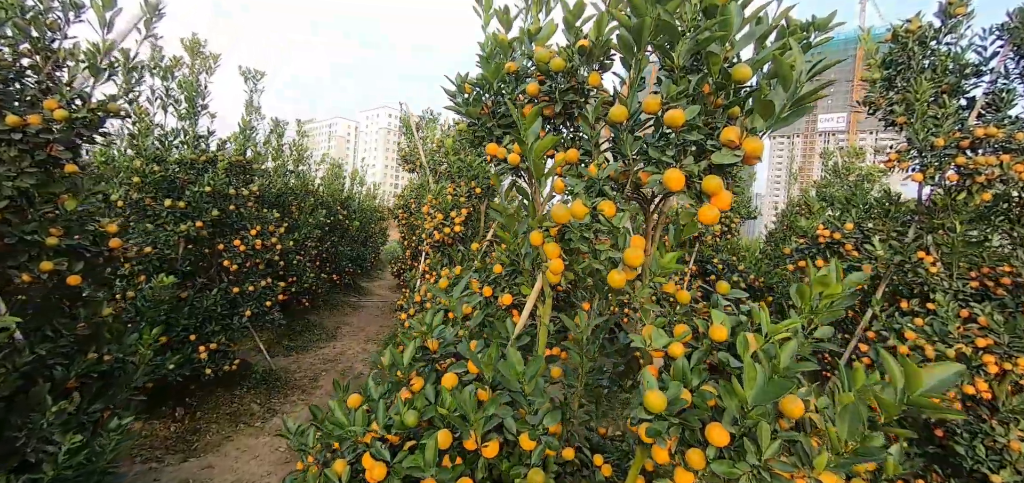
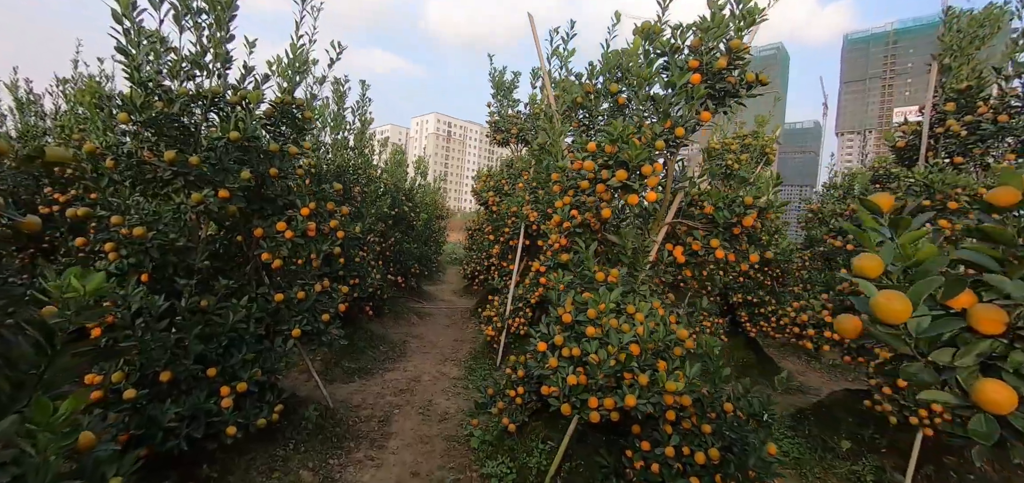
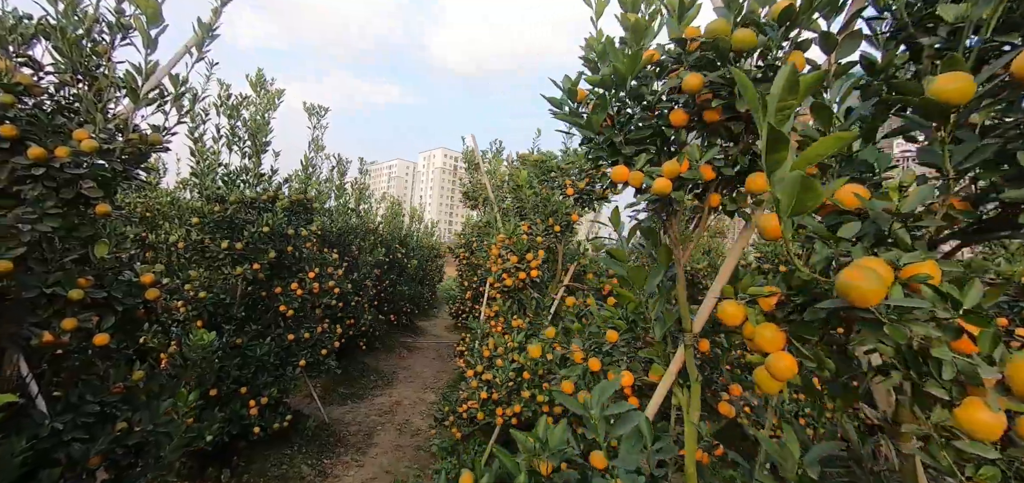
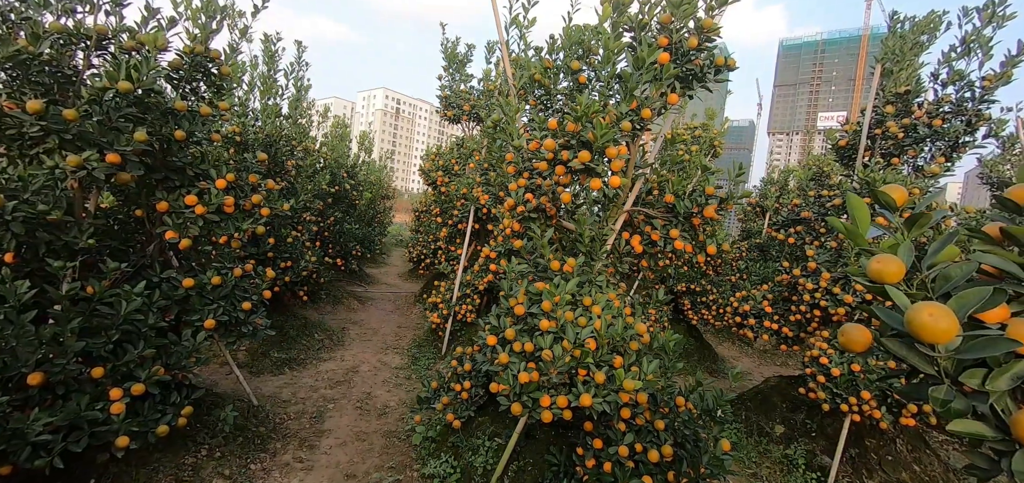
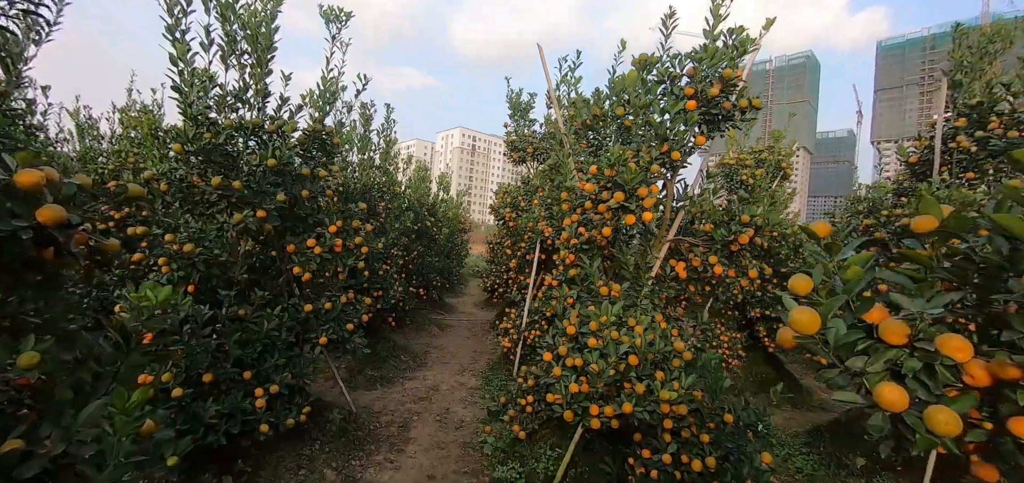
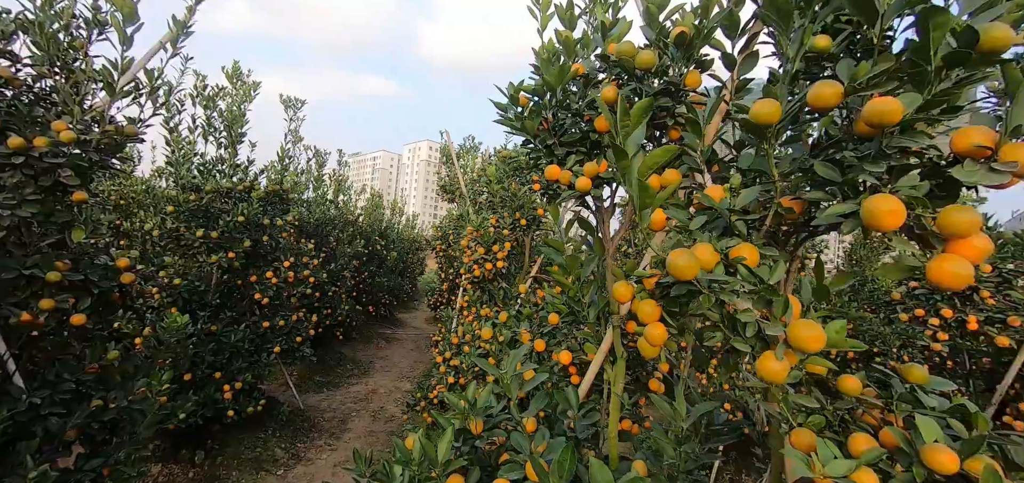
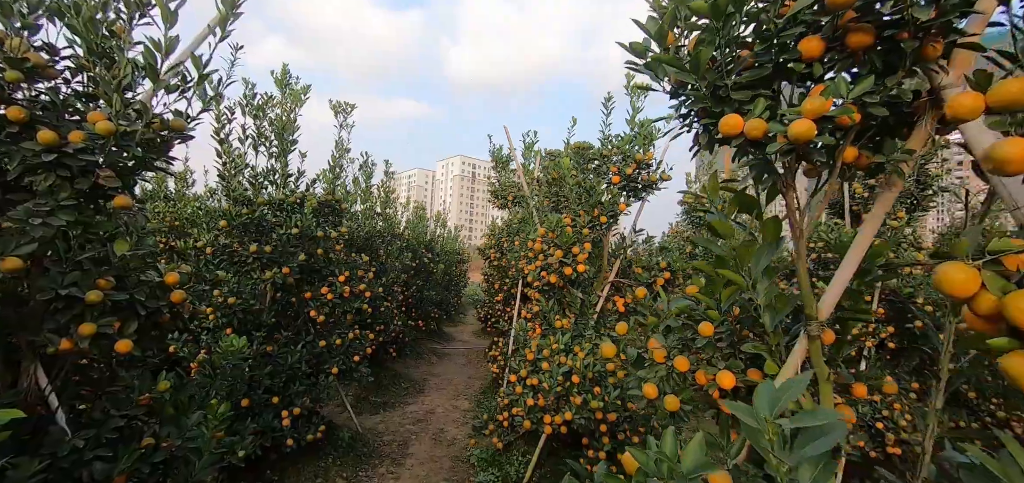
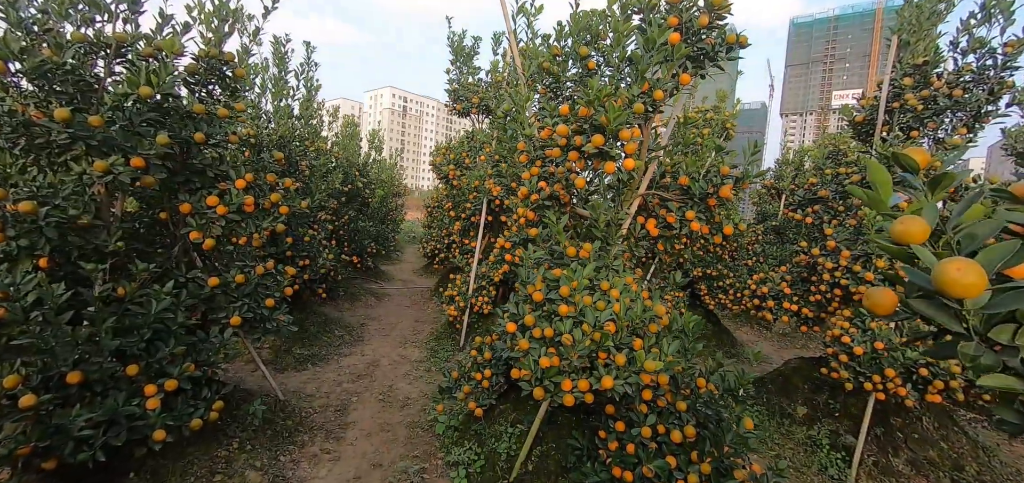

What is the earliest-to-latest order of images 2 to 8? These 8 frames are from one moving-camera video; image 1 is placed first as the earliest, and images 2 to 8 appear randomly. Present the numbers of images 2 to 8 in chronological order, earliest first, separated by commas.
6, 3, 7, 5, 2, 8, 4
